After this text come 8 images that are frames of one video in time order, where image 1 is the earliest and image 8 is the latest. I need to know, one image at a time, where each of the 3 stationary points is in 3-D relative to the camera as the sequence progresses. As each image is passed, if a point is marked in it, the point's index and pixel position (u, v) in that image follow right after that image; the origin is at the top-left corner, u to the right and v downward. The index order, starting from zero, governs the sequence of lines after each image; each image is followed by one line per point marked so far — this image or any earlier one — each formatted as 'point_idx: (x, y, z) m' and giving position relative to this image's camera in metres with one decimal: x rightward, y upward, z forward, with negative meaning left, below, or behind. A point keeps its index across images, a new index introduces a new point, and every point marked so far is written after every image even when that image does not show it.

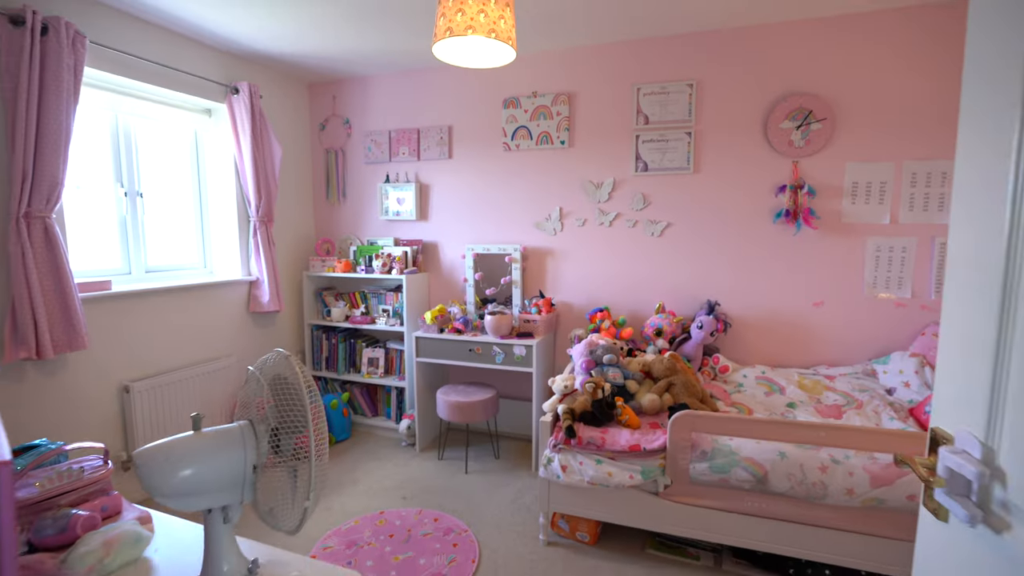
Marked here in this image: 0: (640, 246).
0: (+0.7, +0.2, +2.7) m
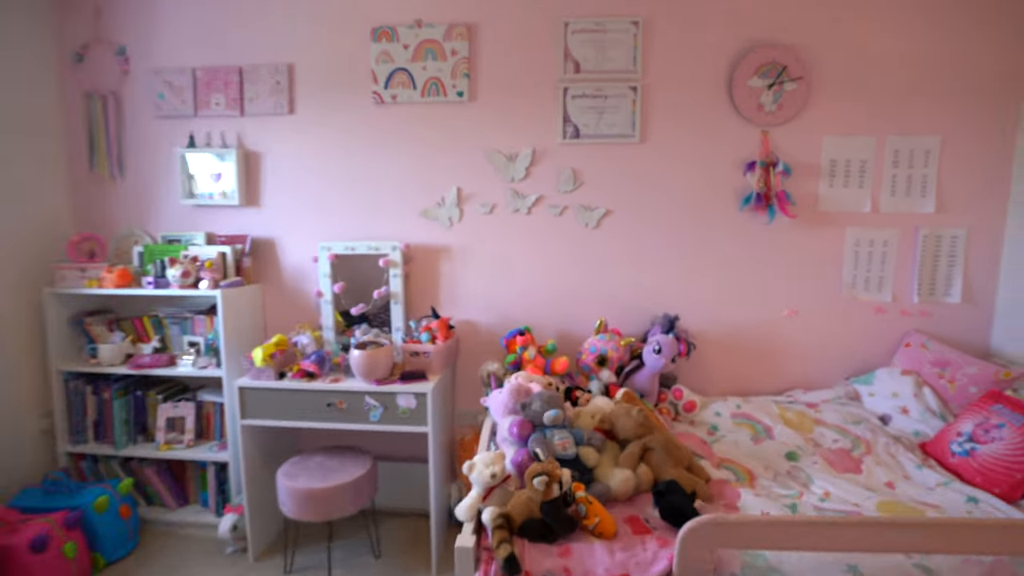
0: (+0.2, +0.2, +2.0) m
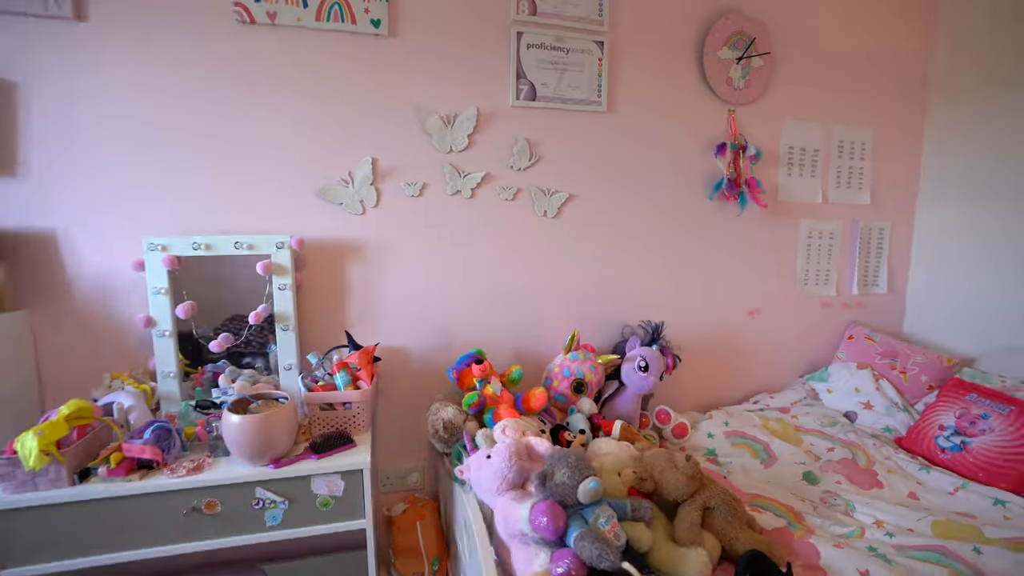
0: (0.0, +0.2, +1.6) m
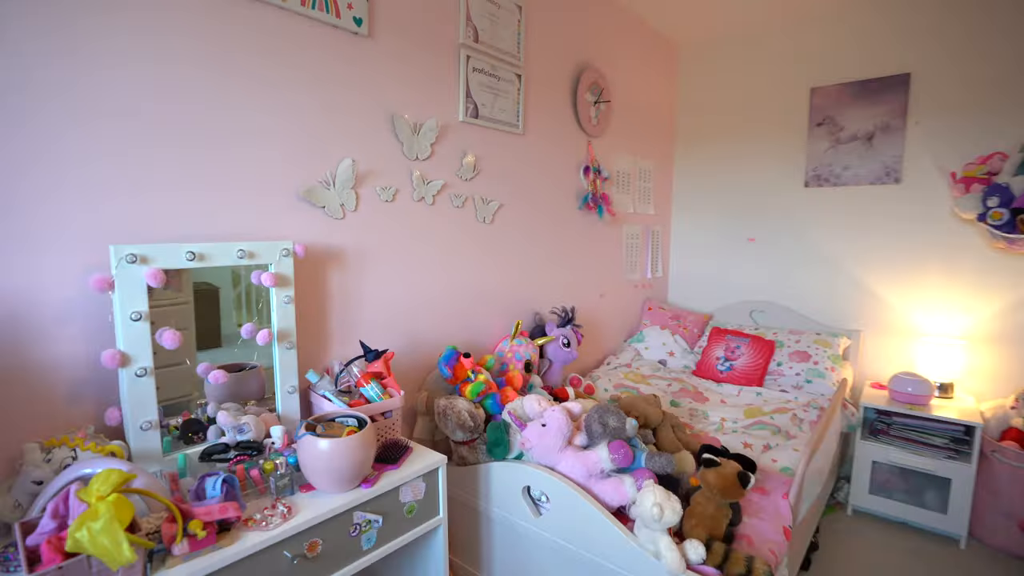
0: (-0.2, +0.2, +1.7) m
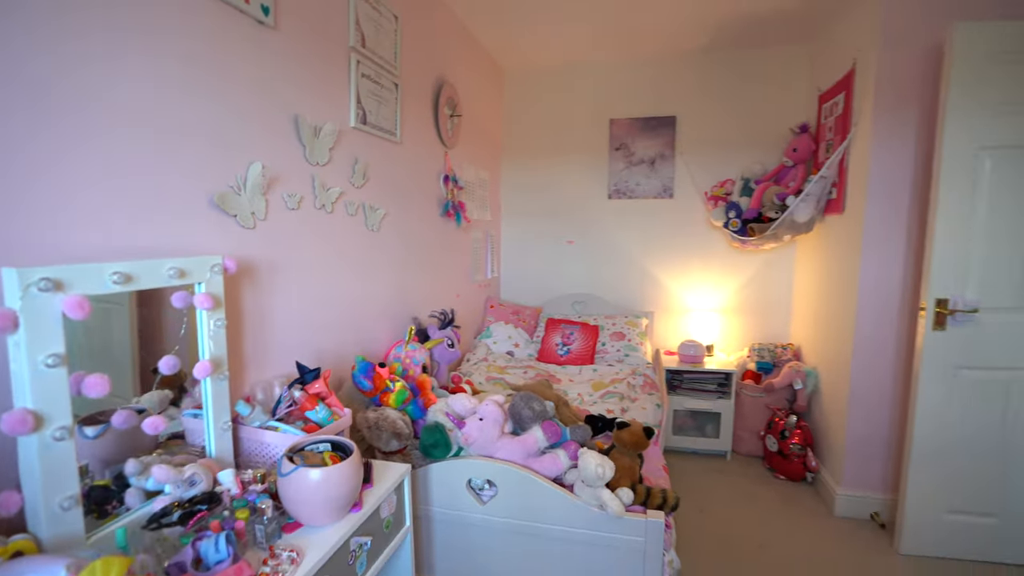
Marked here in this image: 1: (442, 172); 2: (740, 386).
0: (-0.5, +0.1, +1.7) m
1: (-0.3, +0.5, +2.3) m
2: (+1.2, -0.5, +2.6) m
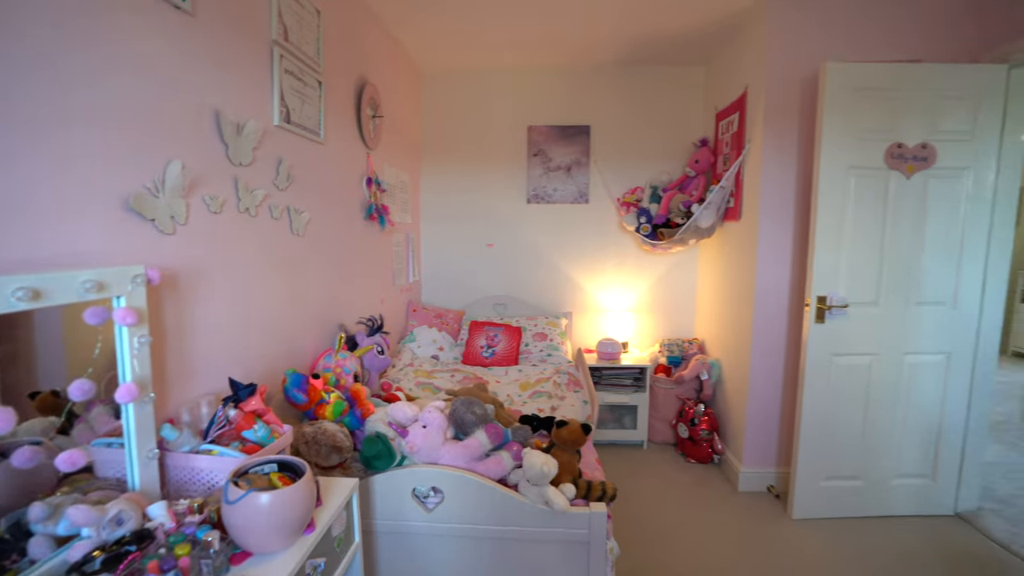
0: (-0.7, +0.1, +1.6) m
1: (-0.7, +0.5, +2.2) m
2: (+0.8, -0.5, +2.9) m
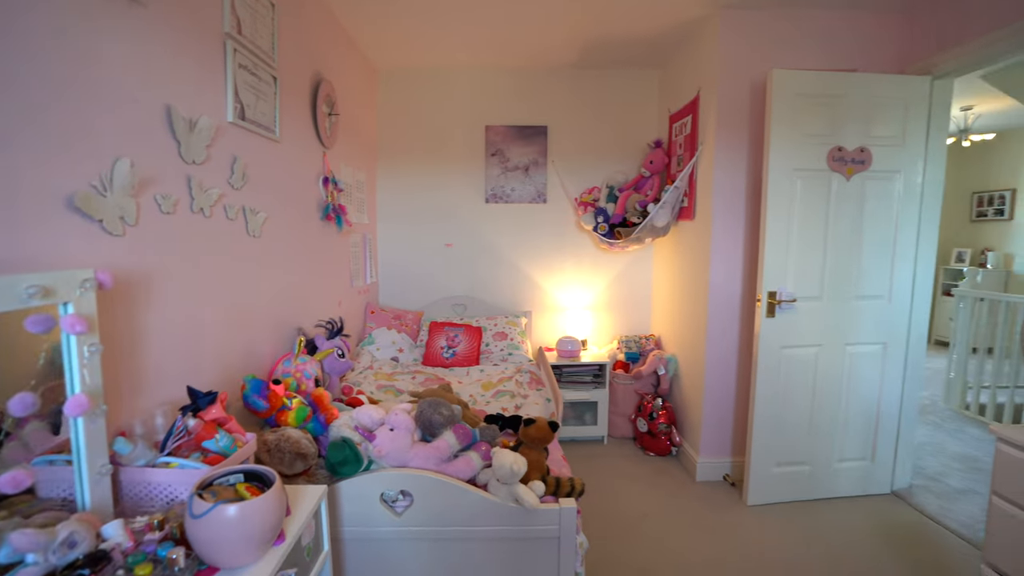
0: (-0.8, +0.1, +1.5) m
1: (-0.8, +0.5, +2.2) m
2: (+0.6, -0.5, +2.9) m
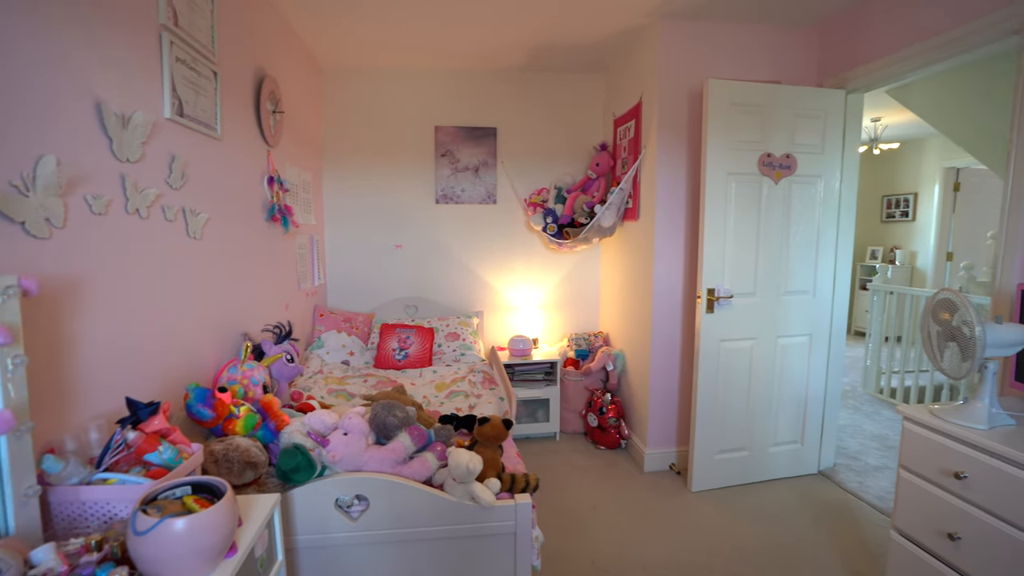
0: (-1.0, +0.1, +1.4) m
1: (-1.0, +0.5, +2.1) m
2: (+0.3, -0.5, +3.0) m
